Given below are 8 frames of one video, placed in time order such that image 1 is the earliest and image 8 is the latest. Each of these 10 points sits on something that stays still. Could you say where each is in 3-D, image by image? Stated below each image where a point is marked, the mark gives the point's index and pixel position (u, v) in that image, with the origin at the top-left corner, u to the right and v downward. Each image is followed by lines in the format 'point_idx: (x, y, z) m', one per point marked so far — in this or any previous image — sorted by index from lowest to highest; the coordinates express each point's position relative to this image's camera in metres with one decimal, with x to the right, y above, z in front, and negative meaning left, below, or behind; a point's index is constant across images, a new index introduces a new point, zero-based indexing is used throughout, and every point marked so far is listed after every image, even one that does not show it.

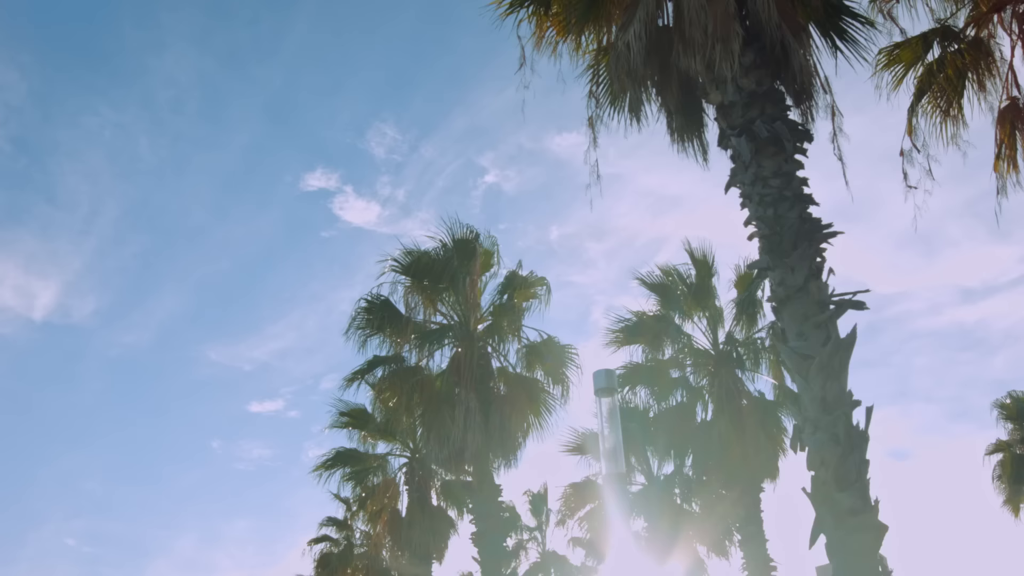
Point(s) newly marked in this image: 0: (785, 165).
0: (+1.9, +0.9, +6.0) m
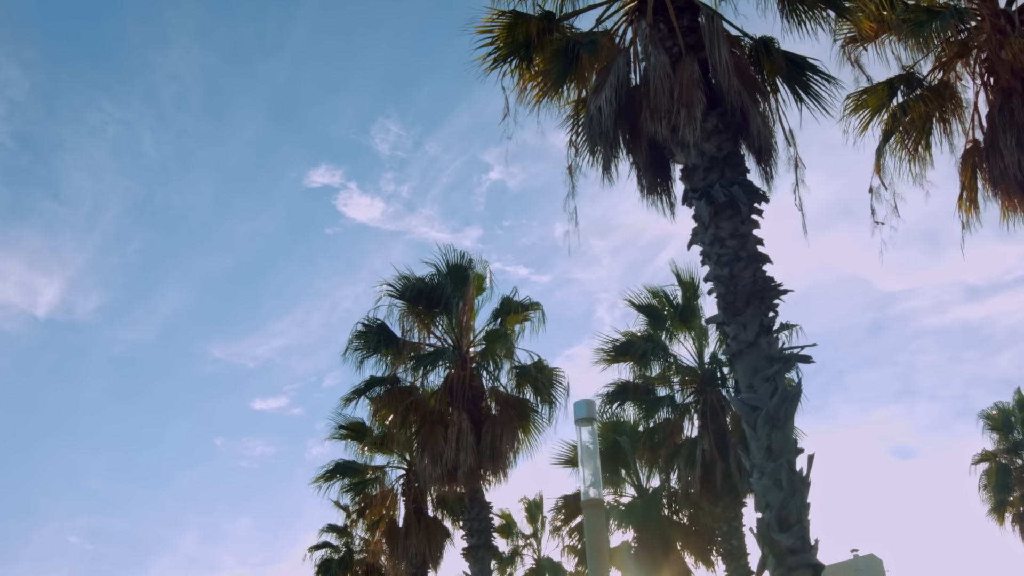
0: (+1.7, +0.5, +6.5) m
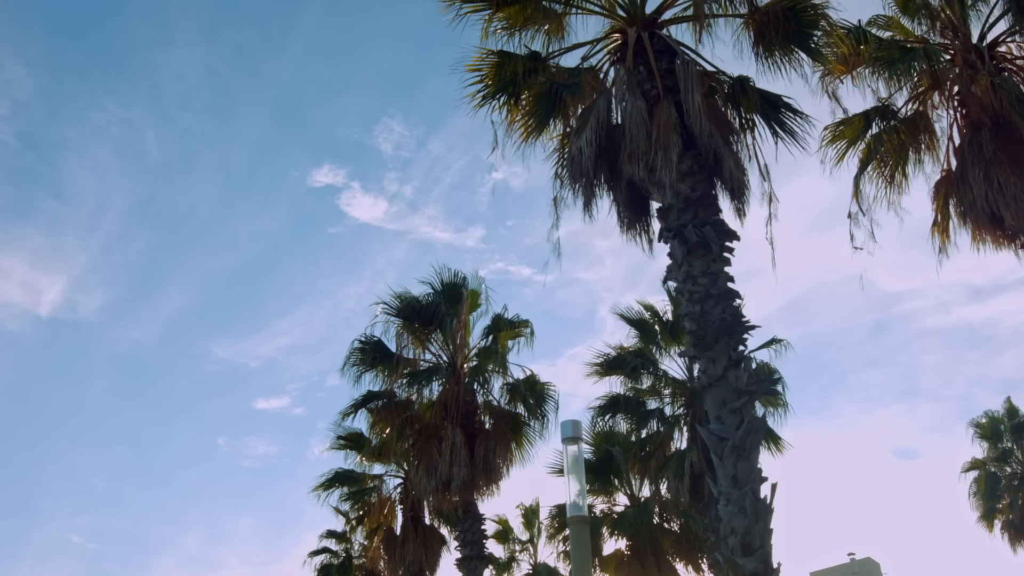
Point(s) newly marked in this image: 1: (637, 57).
0: (+1.6, +0.2, +6.9) m
1: (+1.2, +2.2, +8.2) m
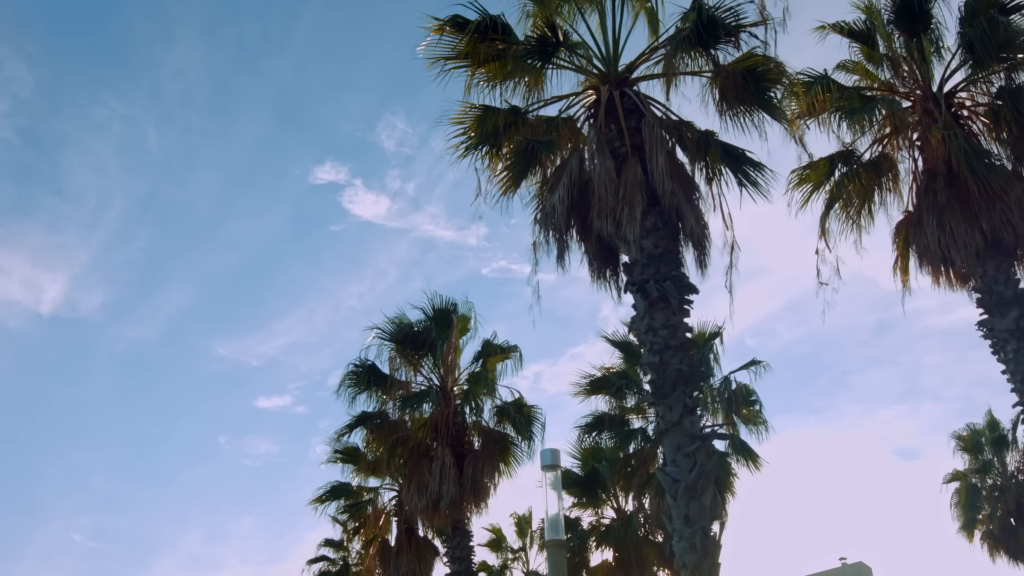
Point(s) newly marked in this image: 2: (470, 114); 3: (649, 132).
0: (+1.4, -0.3, +7.6) m
1: (+1.0, +1.8, +8.8) m
2: (-0.5, +1.9, +9.5) m
3: (+1.3, +1.5, +8.3) m
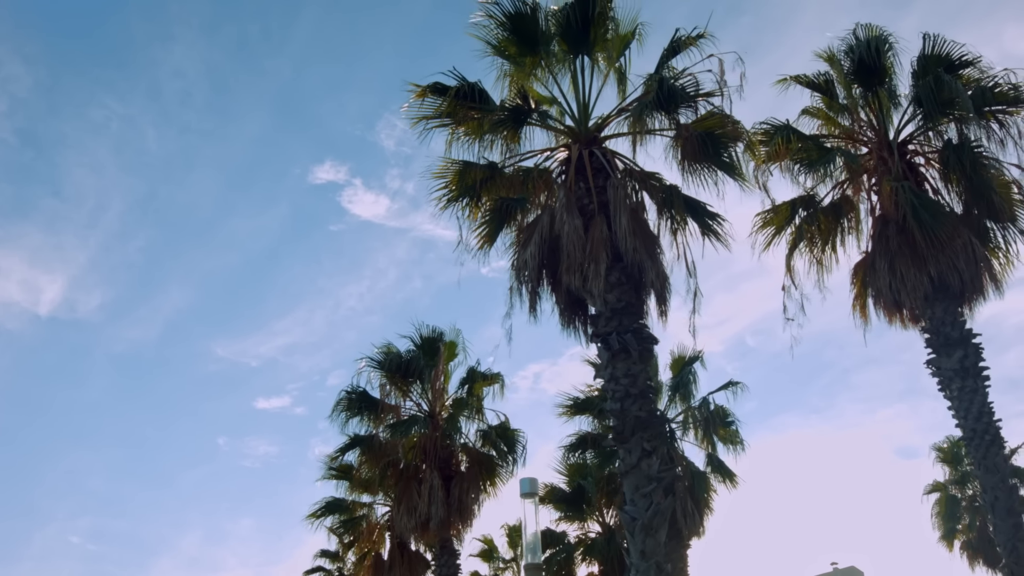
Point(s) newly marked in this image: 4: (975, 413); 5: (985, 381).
0: (+1.2, -0.8, +8.2) m
1: (+0.7, +1.3, +9.5) m
2: (-0.7, +1.4, +10.2) m
3: (+1.1, +1.0, +9.0) m
4: (+5.3, -1.4, +9.9) m
5: (+5.5, -1.1, +10.0) m
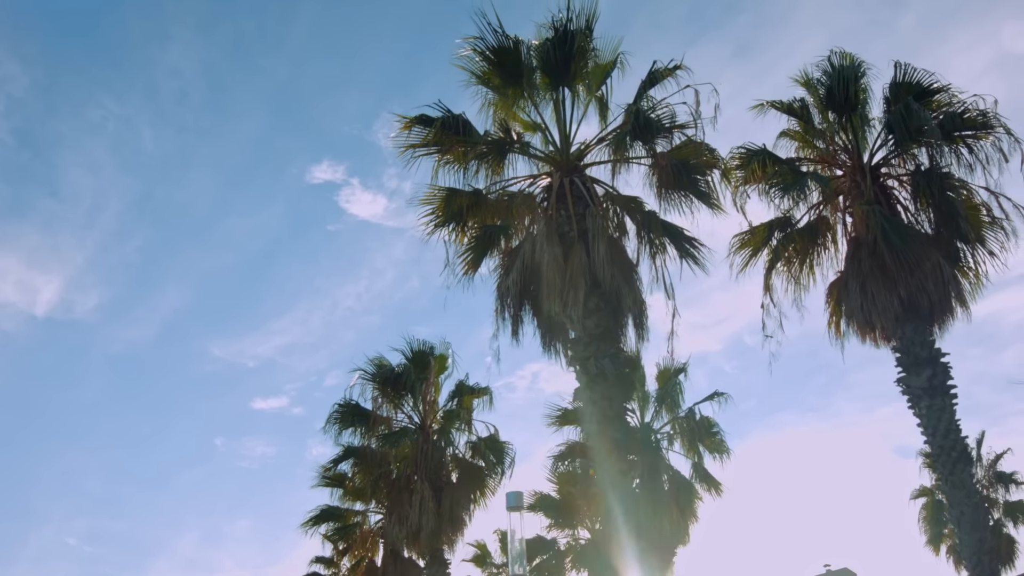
0: (+1.0, -1.0, +8.6) m
1: (+0.6, +1.0, +9.9) m
2: (-0.9, +1.1, +10.5) m
3: (+0.9, +0.7, +9.4) m
4: (+5.1, -1.7, +10.3) m
5: (+5.3, -1.3, +10.4) m
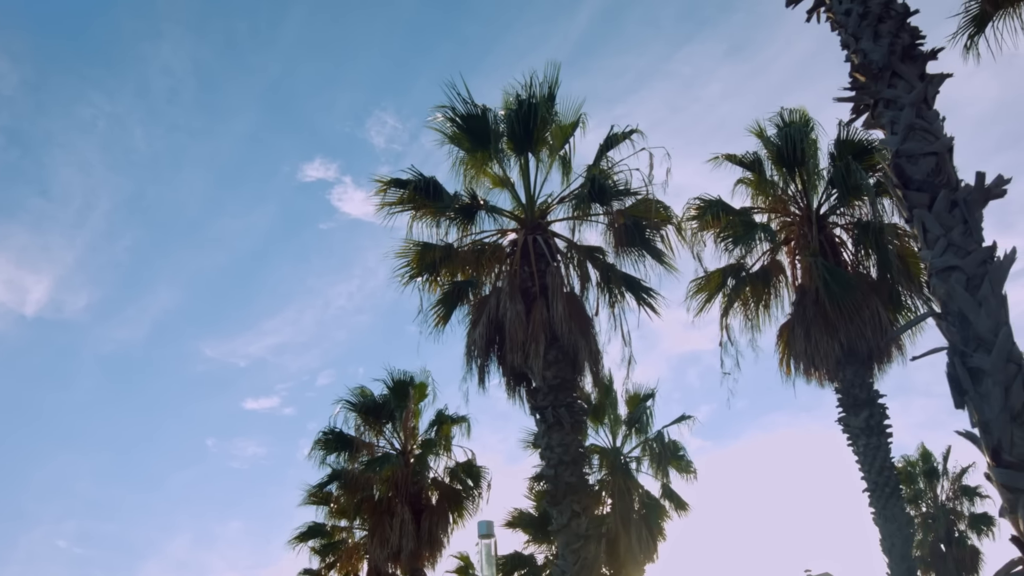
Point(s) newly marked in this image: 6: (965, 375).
0: (+0.6, -1.6, +9.4) m
1: (+0.2, +0.4, +10.7) m
2: (-1.3, +0.5, +11.3) m
3: (+0.5, +0.1, +10.2) m
4: (+4.7, -2.3, +11.1) m
5: (+4.9, -2.0, +11.3) m
6: (+2.1, -0.4, +3.9) m
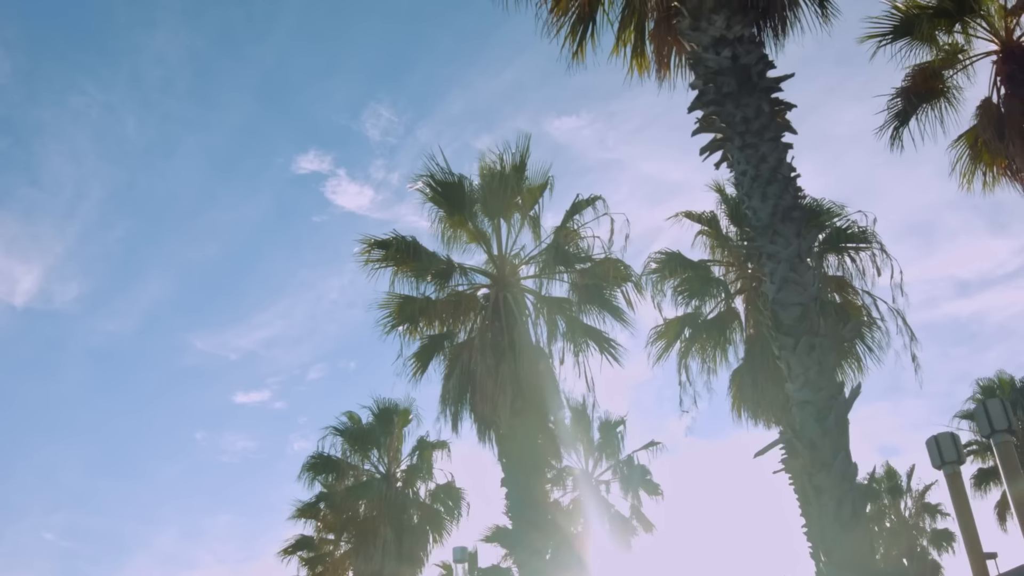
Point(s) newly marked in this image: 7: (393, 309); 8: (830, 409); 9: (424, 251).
0: (+0.2, -2.4, +10.5) m
1: (-0.2, -0.3, +11.8) m
2: (-1.7, -0.2, +12.4) m
3: (+0.1, -0.6, +11.3) m
4: (+4.3, -3.1, +12.3) m
5: (+4.5, -2.7, +12.4) m
6: (+1.7, -1.2, +5.0) m
7: (-1.7, -0.3, +12.4) m
8: (+1.9, -0.7, +5.1) m
9: (-1.2, +0.5, +11.9) m
